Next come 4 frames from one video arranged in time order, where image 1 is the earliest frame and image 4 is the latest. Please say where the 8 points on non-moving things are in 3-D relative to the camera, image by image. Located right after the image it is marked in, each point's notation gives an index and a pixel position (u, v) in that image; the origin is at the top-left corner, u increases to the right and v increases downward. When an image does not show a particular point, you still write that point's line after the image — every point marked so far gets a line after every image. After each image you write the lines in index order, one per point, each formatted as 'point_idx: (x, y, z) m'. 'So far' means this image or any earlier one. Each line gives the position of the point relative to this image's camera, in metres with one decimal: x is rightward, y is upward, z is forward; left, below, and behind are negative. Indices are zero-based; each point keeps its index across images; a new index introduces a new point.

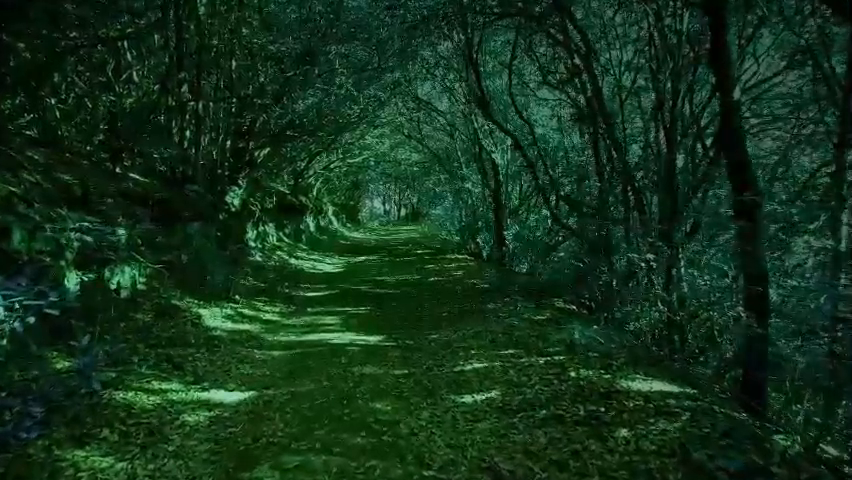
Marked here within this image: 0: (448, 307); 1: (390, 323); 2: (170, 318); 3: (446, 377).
0: (+0.5, -1.4, +12.3) m
1: (-0.7, -1.5, +10.8) m
2: (-4.2, -1.3, +9.8) m
3: (+0.2, -1.7, +7.3) m
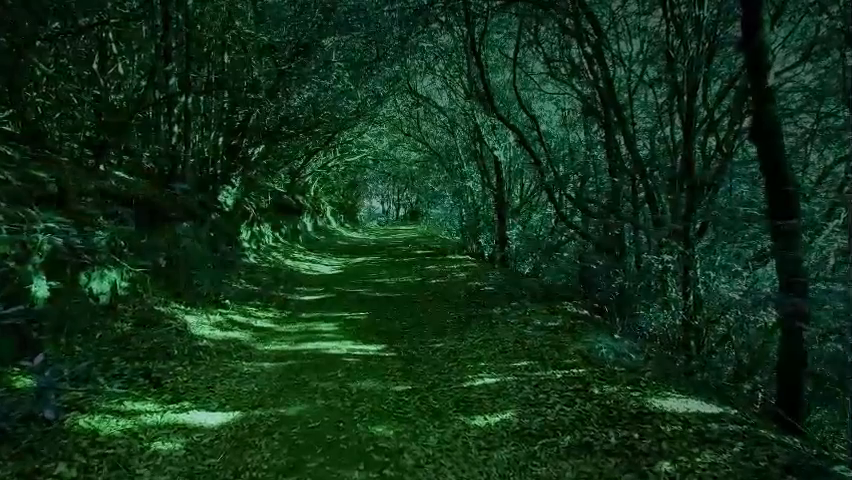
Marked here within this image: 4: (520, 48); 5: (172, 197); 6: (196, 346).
0: (+0.5, -1.4, +11.6) m
1: (-0.6, -1.5, +10.1) m
2: (-4.1, -1.3, +9.0) m
3: (+0.3, -1.7, +6.6) m
4: (+2.6, +5.4, +16.9) m
5: (-5.9, +1.0, +13.9) m
6: (-3.3, -1.5, +8.6) m
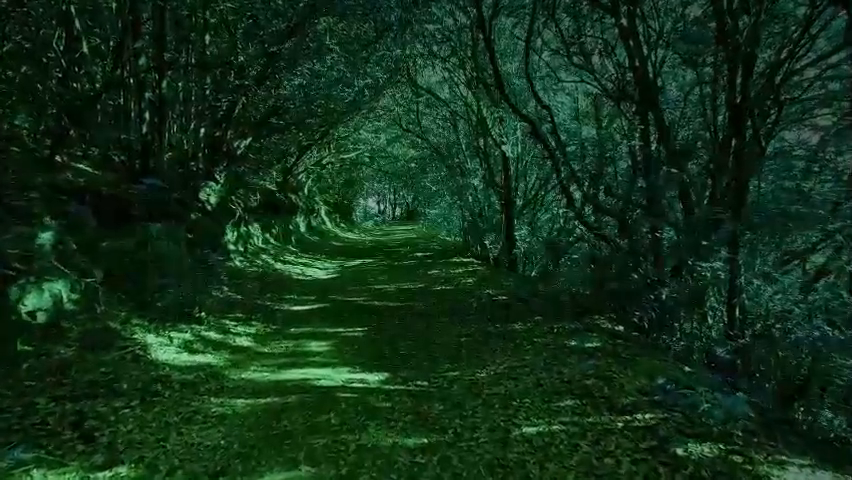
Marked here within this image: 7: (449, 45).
0: (+0.7, -1.5, +9.9) m
1: (-0.4, -1.6, +8.4) m
2: (-4.0, -1.3, +7.3) m
3: (+0.5, -1.8, +4.9) m
4: (+2.8, +5.4, +15.3) m
5: (-5.8, +0.9, +12.2) m
6: (-3.1, -1.6, +6.9) m
7: (+0.8, +6.4, +19.2) m
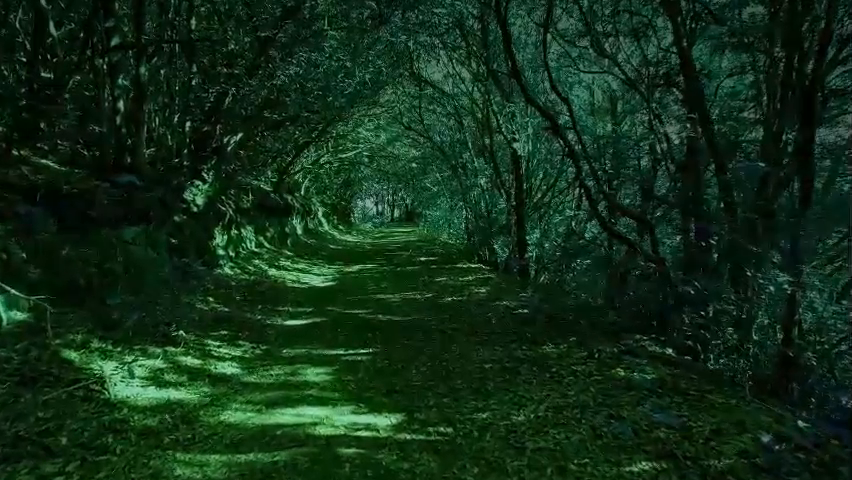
0: (+0.9, -1.6, +8.5) m
1: (-0.2, -1.7, +7.0) m
2: (-3.8, -1.4, +5.9) m
3: (+0.7, -1.9, +3.5) m
4: (+3.0, +5.3, +13.8) m
5: (-5.6, +0.8, +10.7) m
6: (-2.9, -1.7, +5.5) m
7: (+1.0, +6.2, +17.8) m
